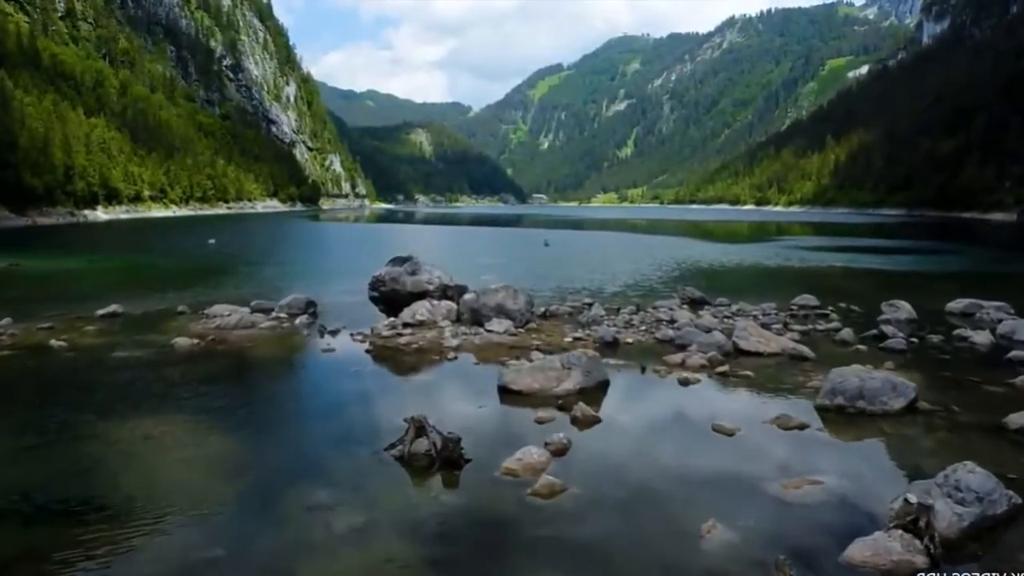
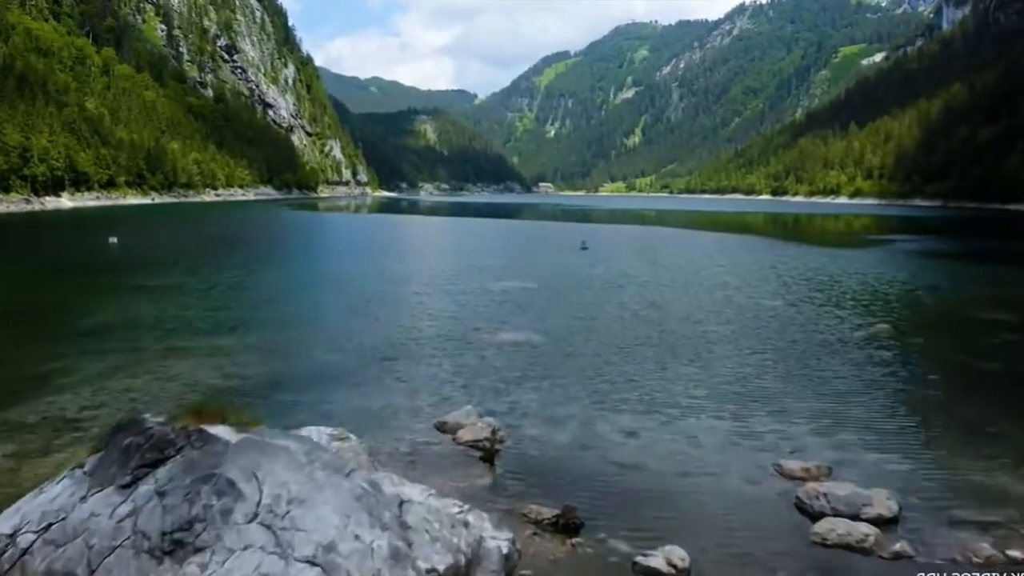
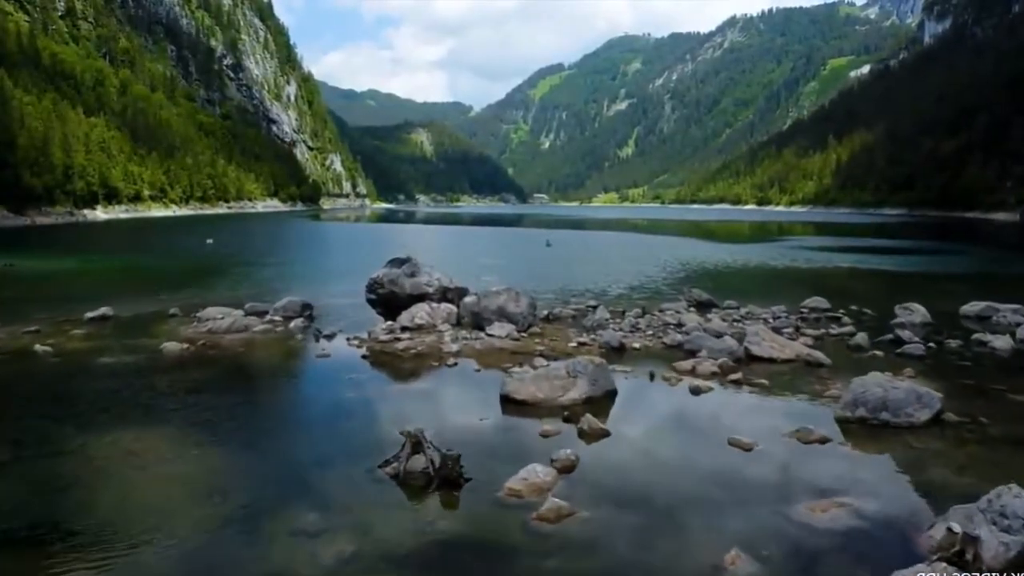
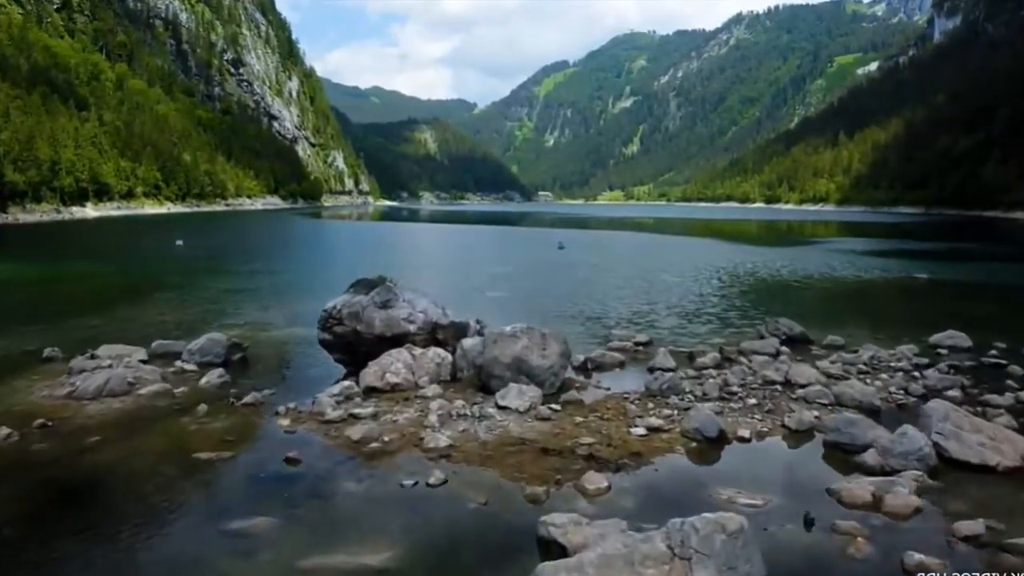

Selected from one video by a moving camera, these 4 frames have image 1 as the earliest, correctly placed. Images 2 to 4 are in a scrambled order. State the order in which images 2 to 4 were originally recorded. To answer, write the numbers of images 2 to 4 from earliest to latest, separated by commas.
3, 4, 2
